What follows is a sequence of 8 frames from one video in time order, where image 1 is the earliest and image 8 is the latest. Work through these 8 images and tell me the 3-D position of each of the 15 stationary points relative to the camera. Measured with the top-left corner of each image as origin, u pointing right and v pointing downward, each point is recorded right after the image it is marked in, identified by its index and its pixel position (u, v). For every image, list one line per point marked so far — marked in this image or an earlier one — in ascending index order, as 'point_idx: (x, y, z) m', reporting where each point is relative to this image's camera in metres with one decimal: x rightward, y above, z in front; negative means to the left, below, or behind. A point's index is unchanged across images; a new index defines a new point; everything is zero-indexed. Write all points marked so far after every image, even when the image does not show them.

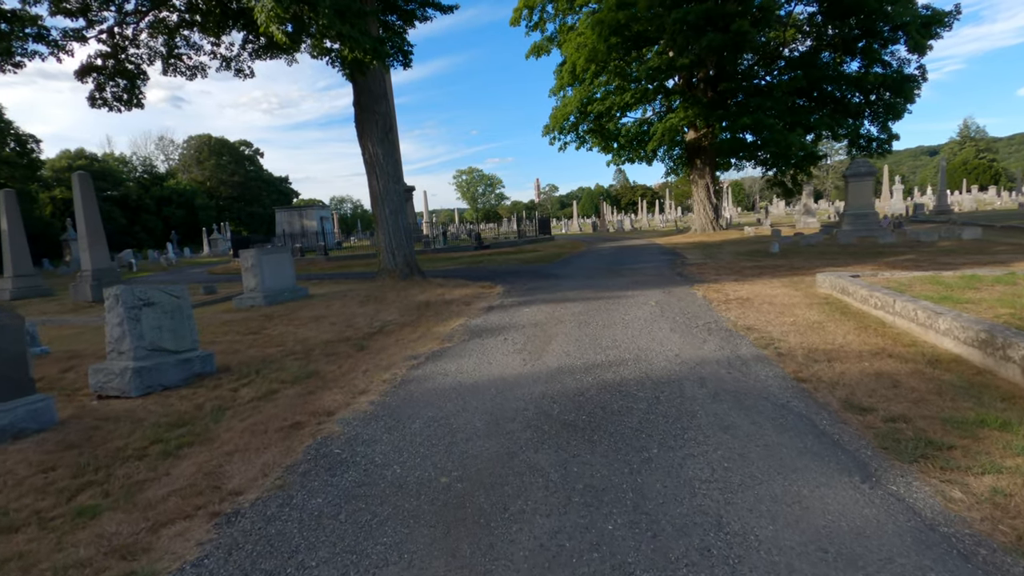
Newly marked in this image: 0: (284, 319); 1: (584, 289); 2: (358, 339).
0: (-4.6, -0.6, +10.8) m
1: (+1.6, 0.0, +11.9) m
2: (-2.5, -0.9, +8.8) m
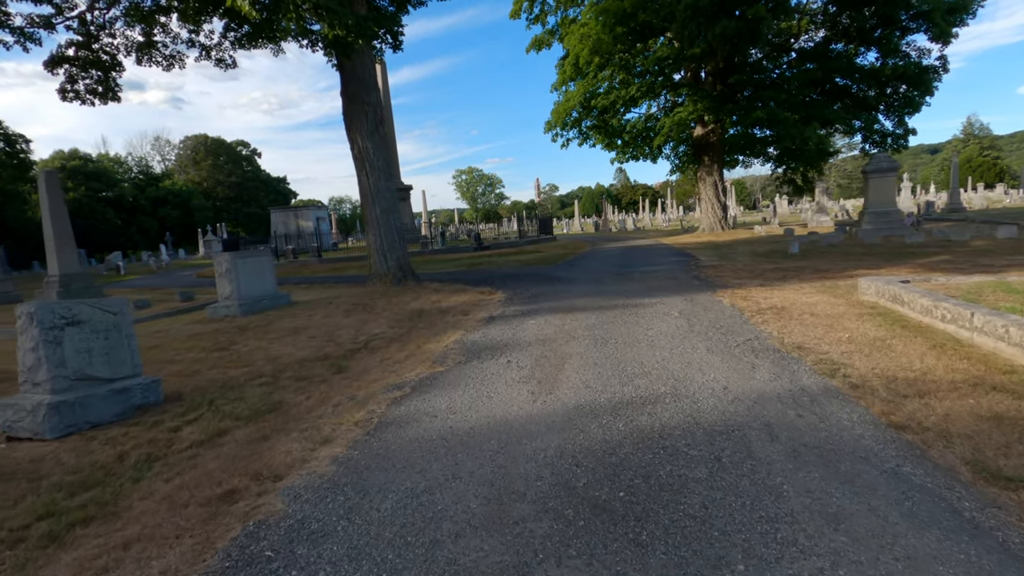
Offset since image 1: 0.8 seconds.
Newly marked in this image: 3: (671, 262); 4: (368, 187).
0: (-4.6, -0.8, +9.6) m
1: (+1.7, -0.2, +10.7) m
2: (-2.5, -1.0, +7.6) m
3: (+5.2, +0.9, +17.5) m
4: (-3.7, +2.6, +13.9) m
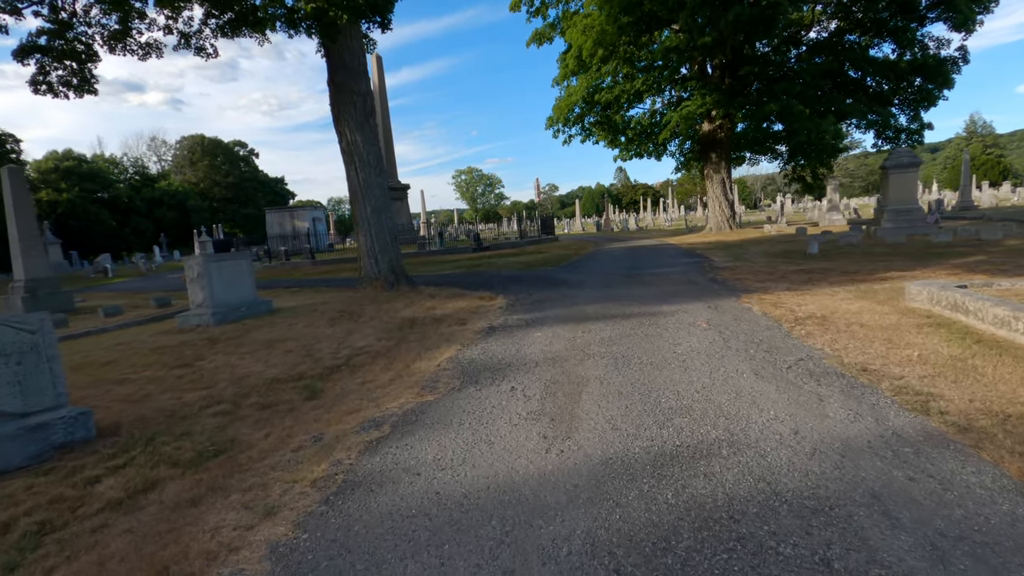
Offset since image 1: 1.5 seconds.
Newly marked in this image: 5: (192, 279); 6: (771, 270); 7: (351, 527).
0: (-4.5, -0.9, +8.5) m
1: (+1.7, -0.3, +9.6) m
2: (-2.4, -1.1, +6.6) m
3: (+5.2, +0.8, +16.4) m
4: (-3.7, +2.5, +12.9) m
5: (-6.1, +0.2, +10.2) m
6: (+6.9, +0.5, +14.1) m
7: (-0.8, -1.3, +2.8) m
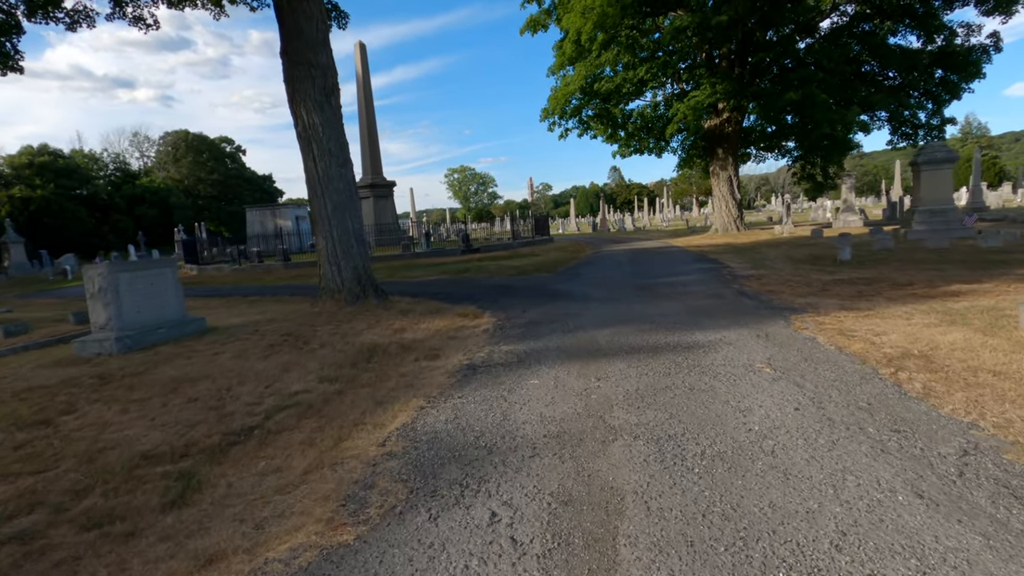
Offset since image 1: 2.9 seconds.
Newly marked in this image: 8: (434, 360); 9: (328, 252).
0: (-4.7, -1.2, +6.4) m
1: (+1.6, -0.5, +7.6) m
2: (-2.6, -1.4, +4.4) m
3: (+5.0, +0.5, +14.4) m
4: (-3.9, +2.2, +10.7) m
5: (-6.3, -0.1, +8.1) m
6: (+6.7, +0.2, +12.1) m
7: (-0.9, -1.5, +0.7) m
8: (-1.0, -0.9, +6.6) m
9: (-3.7, +0.7, +10.8) m
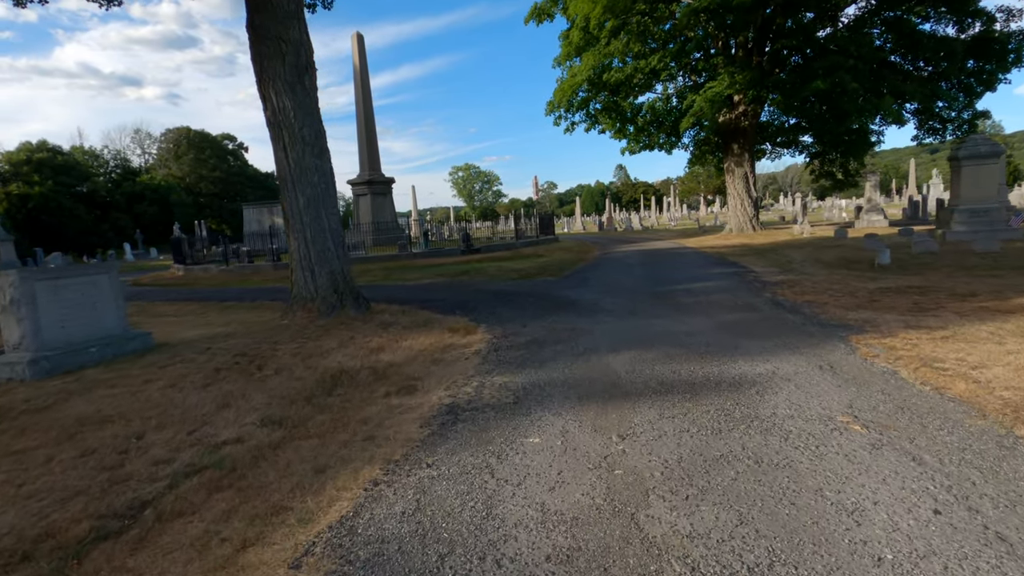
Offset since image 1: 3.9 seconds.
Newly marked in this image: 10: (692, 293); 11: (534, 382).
0: (-4.7, -1.3, +5.0) m
1: (+1.5, -0.7, +6.2) m
2: (-2.6, -1.5, +3.1) m
3: (+5.0, +0.3, +13.0) m
4: (-3.9, +2.1, +9.3) m
5: (-6.3, -0.2, +6.7) m
6: (+6.7, 0.0, +10.7) m
7: (-1.0, -1.7, -0.7) m
8: (-1.0, -1.1, +5.2) m
9: (-3.7, +0.6, +9.5) m
10: (+3.5, -0.1, +10.4) m
11: (+0.2, -0.9, +5.2) m
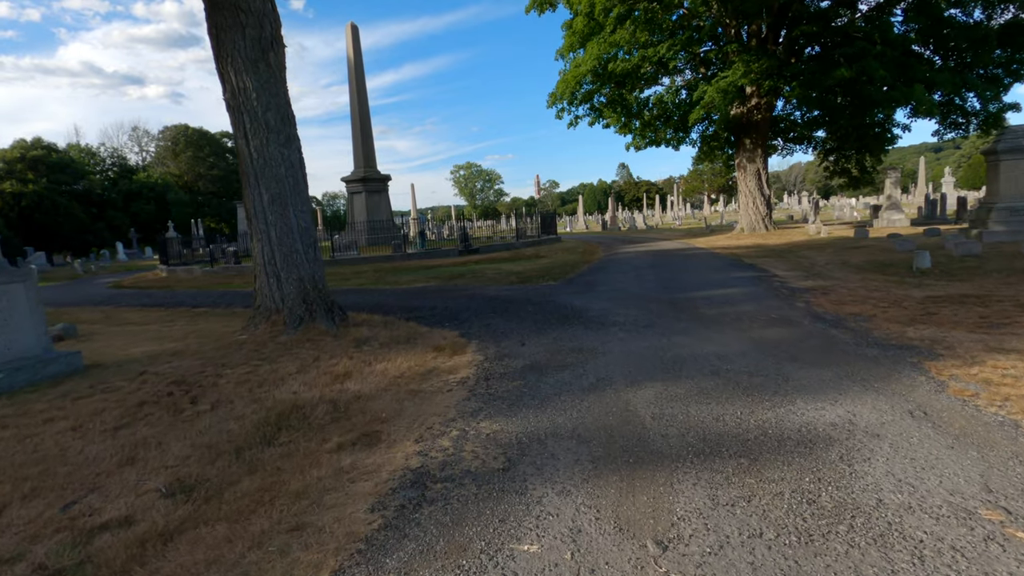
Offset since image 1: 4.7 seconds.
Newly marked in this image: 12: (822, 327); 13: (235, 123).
0: (-4.8, -1.5, +3.8) m
1: (+1.4, -0.9, +4.9) m
2: (-2.7, -1.7, +1.8) m
3: (+5.0, +0.2, +11.7) m
4: (-4.0, +2.0, +8.1) m
5: (-6.4, -0.4, +5.5) m
6: (+6.6, -0.1, +9.4) m
7: (-1.1, -1.9, -1.9) m
8: (-1.1, -1.2, +4.0) m
9: (-3.8, +0.5, +8.2) m
10: (+3.5, -0.2, +9.1) m
11: (+0.2, -1.1, +4.0) m
12: (+4.1, -0.5, +7.1) m
13: (-4.2, +2.5, +8.1) m
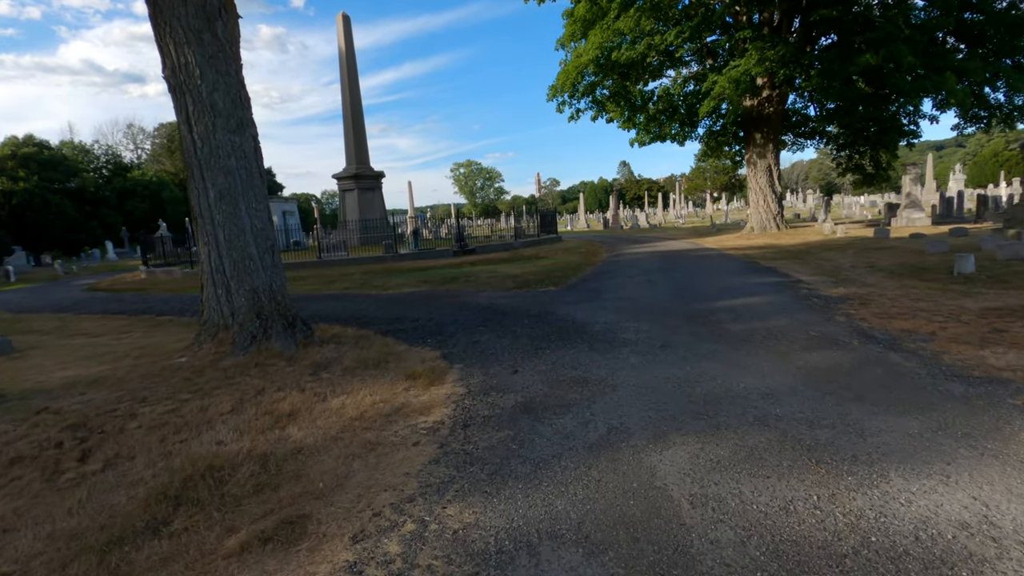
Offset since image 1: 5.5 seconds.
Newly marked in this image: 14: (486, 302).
0: (-4.9, -1.7, +2.6) m
1: (+1.3, -1.0, +3.7) m
2: (-2.8, -1.9, +0.6) m
3: (+4.9, 0.0, +10.4) m
4: (-4.1, +1.8, +6.8) m
5: (-6.5, -0.5, +4.2) m
6: (+6.5, -0.3, +8.1) m
7: (-1.2, -2.1, -3.2) m
8: (-1.2, -1.4, +2.7) m
9: (-3.9, +0.3, +7.0) m
10: (+3.4, -0.4, +7.9) m
11: (0.0, -1.2, +2.7) m
12: (+4.0, -0.7, +5.9) m
13: (-4.3, +2.4, +6.9) m
14: (-0.5, -0.3, +10.5) m
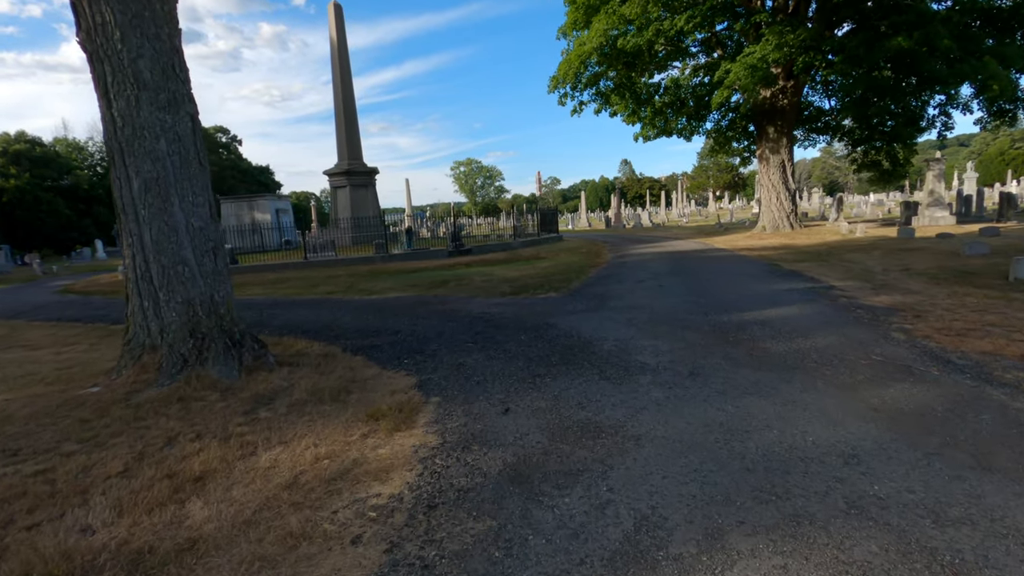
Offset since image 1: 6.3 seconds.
0: (-5.0, -1.8, +1.3) m
1: (+1.3, -1.2, +2.4) m
2: (-2.9, -2.0, -0.7) m
3: (+4.8, -0.1, +9.2) m
4: (-4.1, +1.7, +5.6) m
5: (-6.6, -0.7, +3.0) m
6: (+6.4, -0.4, +6.9) m
7: (-1.3, -2.2, -4.4) m
8: (-1.3, -1.5, +1.5) m
9: (-4.0, +0.2, +5.7) m
10: (+3.3, -0.5, +6.6) m
11: (0.0, -1.4, +1.5) m
12: (+4.0, -0.8, +4.6) m
13: (-4.4, +2.2, +5.6) m
14: (-0.6, -0.4, +9.2) m
